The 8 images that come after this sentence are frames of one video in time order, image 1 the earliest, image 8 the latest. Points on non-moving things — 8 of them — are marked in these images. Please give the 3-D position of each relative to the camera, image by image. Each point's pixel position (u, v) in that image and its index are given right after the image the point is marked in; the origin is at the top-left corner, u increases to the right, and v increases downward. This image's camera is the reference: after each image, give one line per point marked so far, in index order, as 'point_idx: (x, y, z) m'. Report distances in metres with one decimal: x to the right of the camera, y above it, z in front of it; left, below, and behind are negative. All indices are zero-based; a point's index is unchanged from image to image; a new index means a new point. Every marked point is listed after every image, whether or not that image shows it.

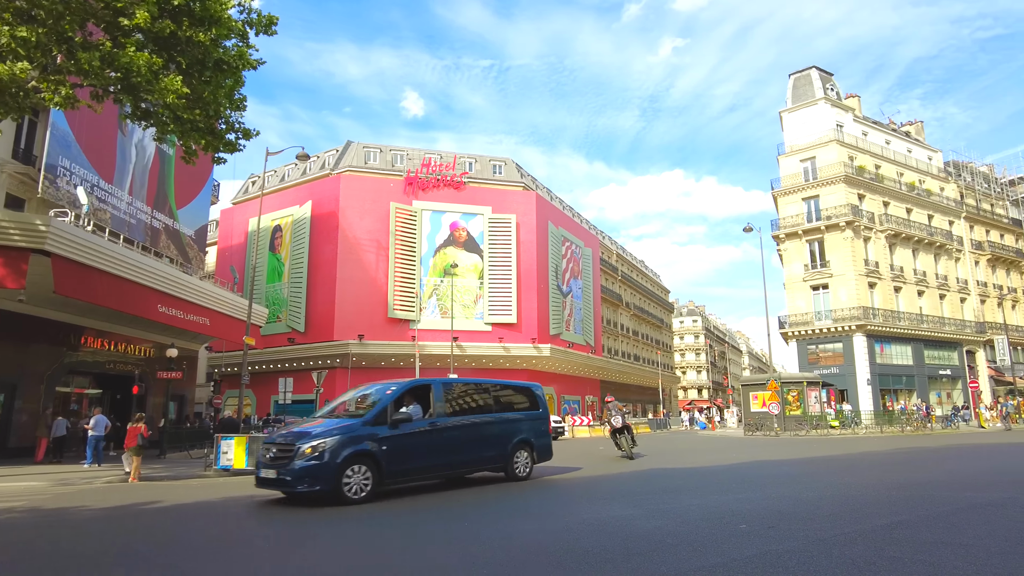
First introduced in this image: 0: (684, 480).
0: (+2.5, -2.8, +9.4) m
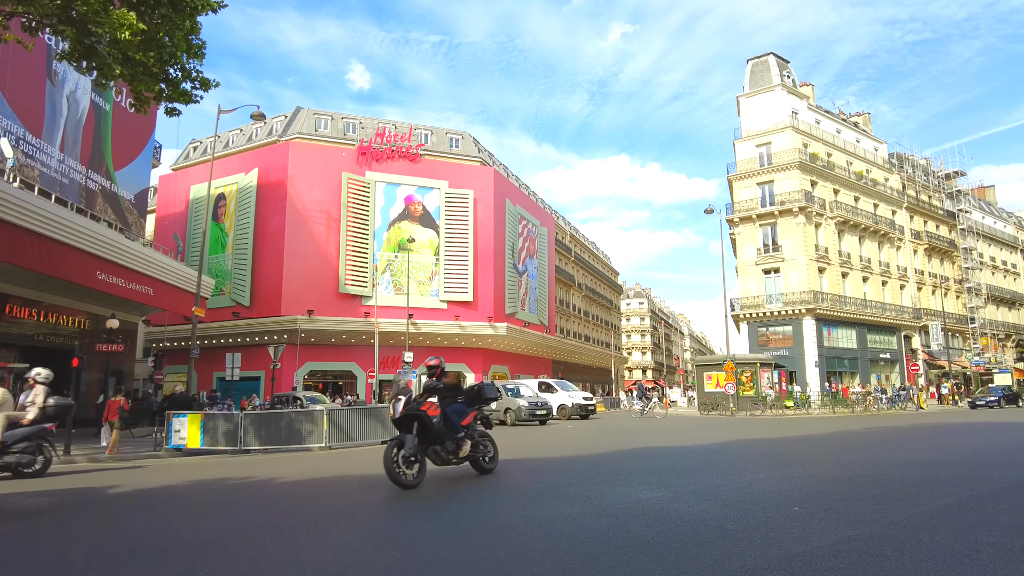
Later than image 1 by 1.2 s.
0: (+2.4, -2.4, +9.1) m
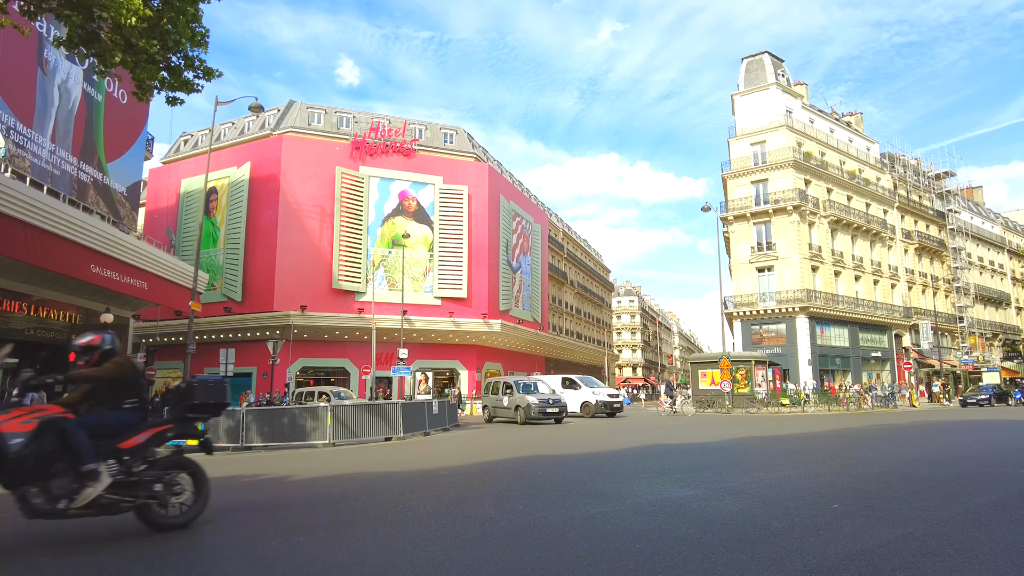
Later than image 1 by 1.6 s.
0: (+2.6, -2.3, +9.0) m
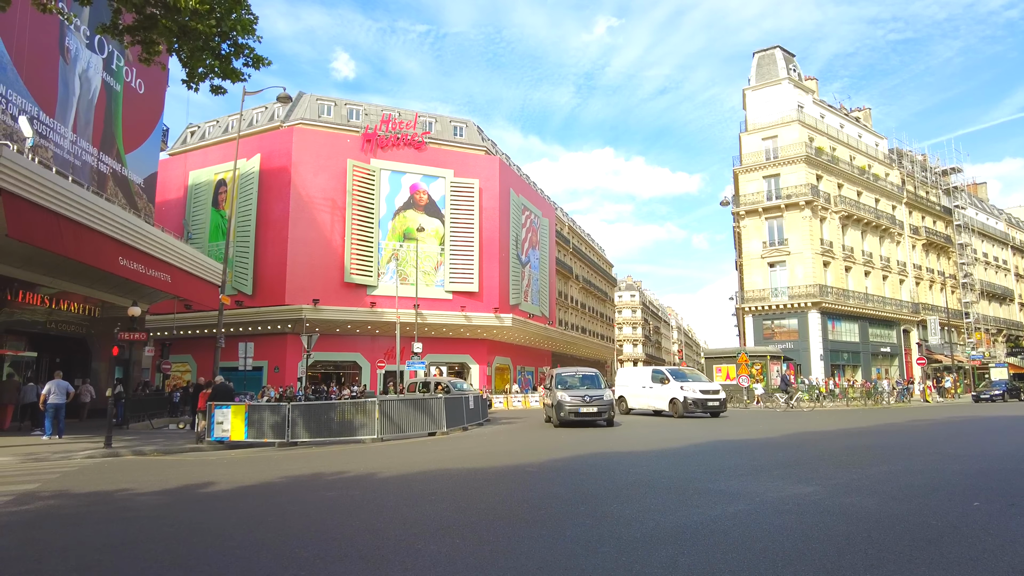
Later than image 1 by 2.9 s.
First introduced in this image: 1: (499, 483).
0: (+3.6, -2.2, +8.9) m
1: (-0.2, -1.9, +6.4) m
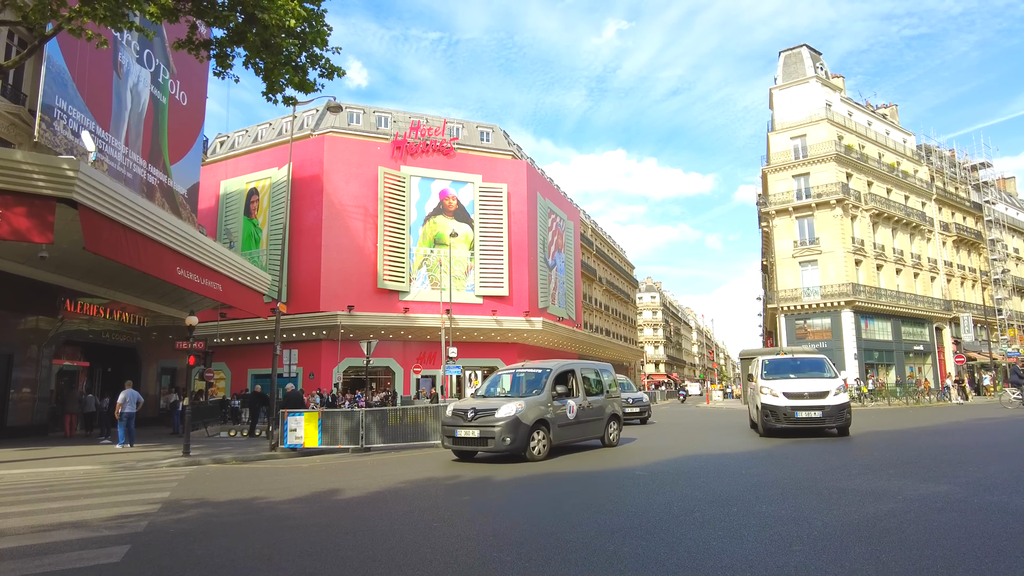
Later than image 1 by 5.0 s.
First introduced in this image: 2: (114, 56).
0: (+4.9, -2.2, +8.9) m
1: (+1.1, -2.0, +6.4) m
2: (-11.5, +6.7, +18.6) m
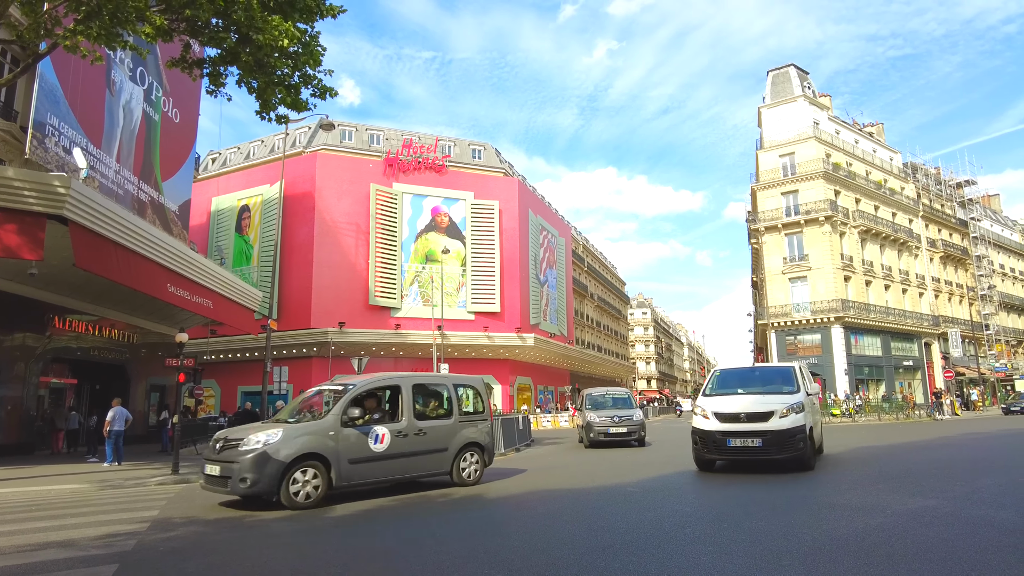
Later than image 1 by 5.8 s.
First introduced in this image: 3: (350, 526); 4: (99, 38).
0: (+4.8, -2.5, +9.0) m
1: (+1.0, -2.2, +6.4) m
2: (-11.8, +6.2, +18.7) m
3: (-1.4, -2.1, +5.7) m
4: (-5.3, +3.2, +8.3) m
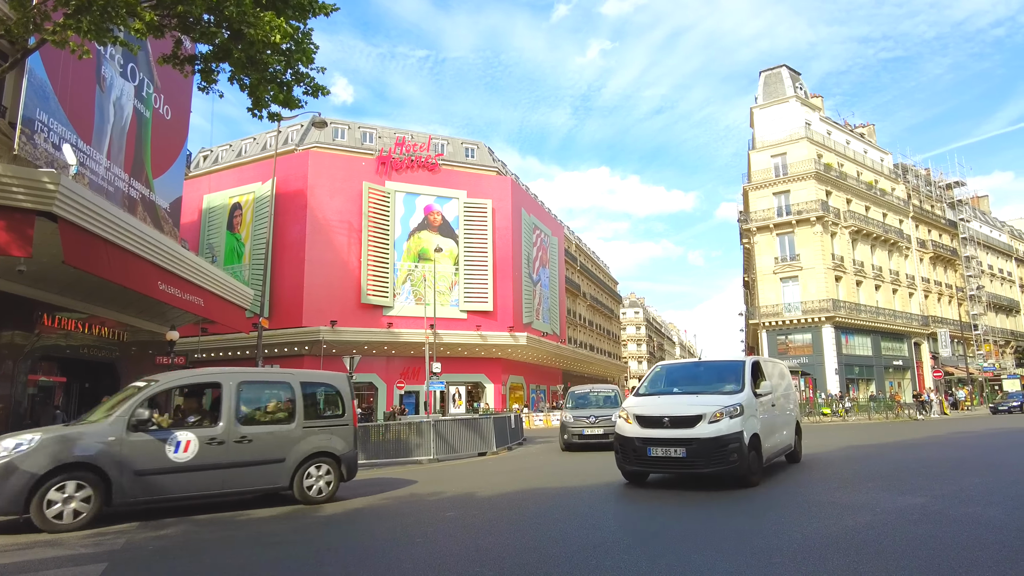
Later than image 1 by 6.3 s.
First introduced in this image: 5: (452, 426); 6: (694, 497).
0: (+4.7, -2.5, +9.0) m
1: (+0.9, -2.1, +6.5) m
2: (-12.0, +6.3, +18.5) m
3: (-1.5, -2.1, +5.7) m
4: (-5.4, +3.3, +8.2) m
5: (-1.2, -2.8, +13.2) m
6: (+1.9, -2.1, +6.5) m
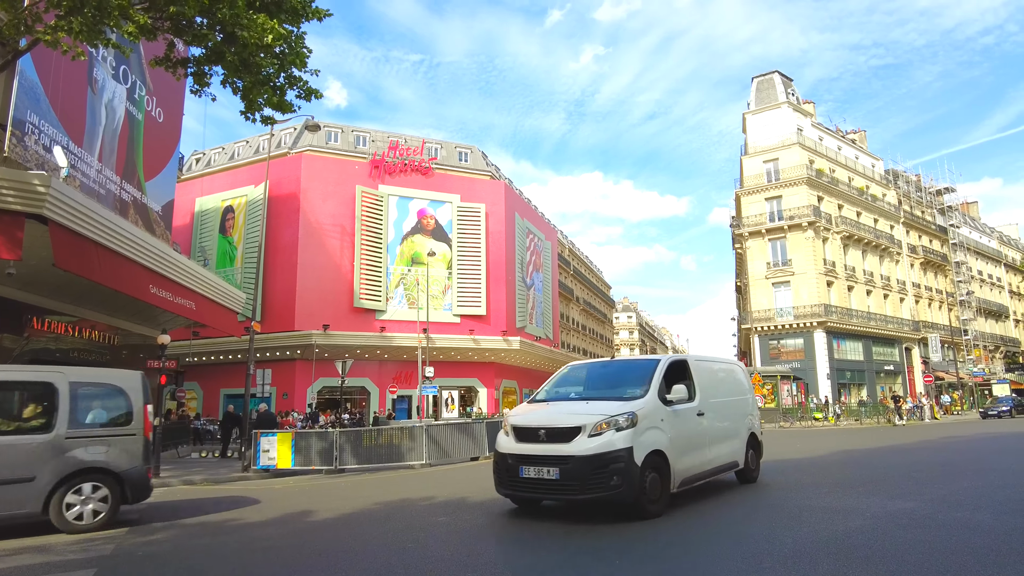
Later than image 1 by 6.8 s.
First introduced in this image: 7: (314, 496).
0: (+4.6, -2.5, +9.0) m
1: (+0.8, -2.2, +6.5) m
2: (-12.2, +6.2, +18.5) m
3: (-1.6, -2.1, +5.6) m
4: (-5.5, +3.2, +8.2) m
5: (-1.4, -2.9, +13.1) m
6: (+1.8, -2.2, +6.5) m
7: (-2.6, -2.7, +8.4) m
